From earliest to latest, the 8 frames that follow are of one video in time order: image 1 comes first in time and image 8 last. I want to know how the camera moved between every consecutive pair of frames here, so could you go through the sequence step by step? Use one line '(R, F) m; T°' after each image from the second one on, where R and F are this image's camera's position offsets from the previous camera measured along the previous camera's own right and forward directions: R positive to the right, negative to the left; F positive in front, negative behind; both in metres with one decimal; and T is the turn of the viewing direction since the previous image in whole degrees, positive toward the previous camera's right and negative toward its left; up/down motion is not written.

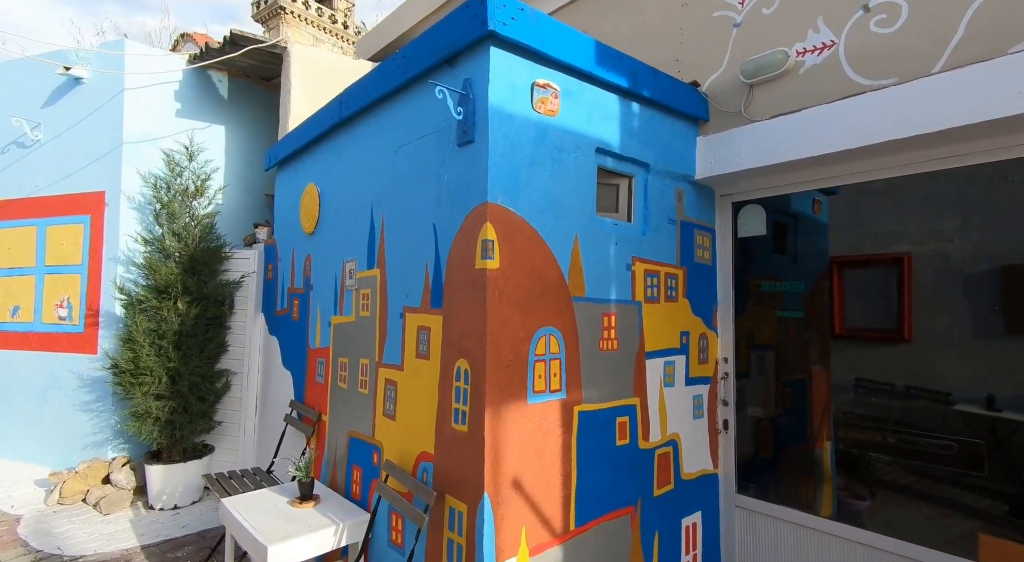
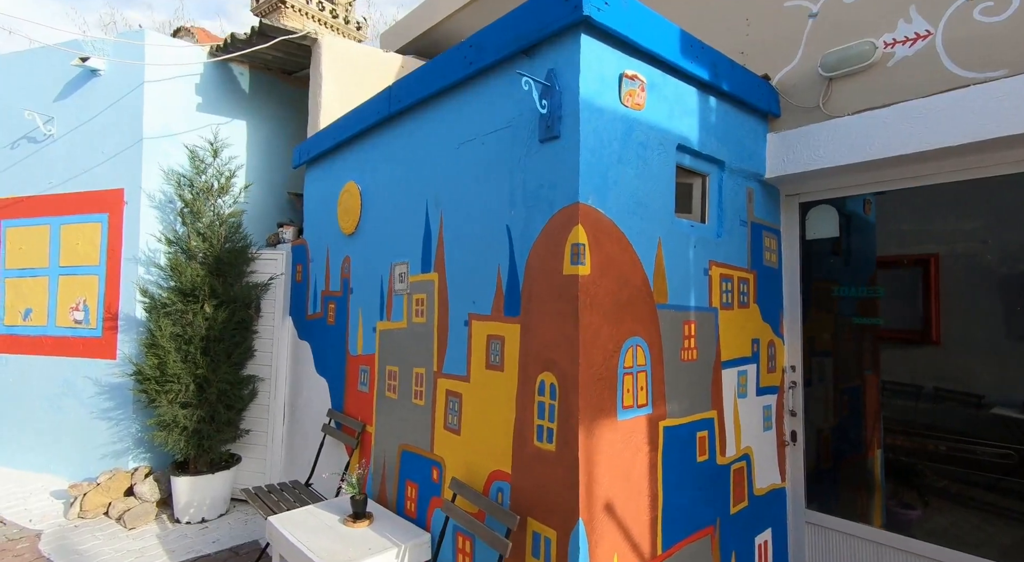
(-0.4, +0.2) m; +1°
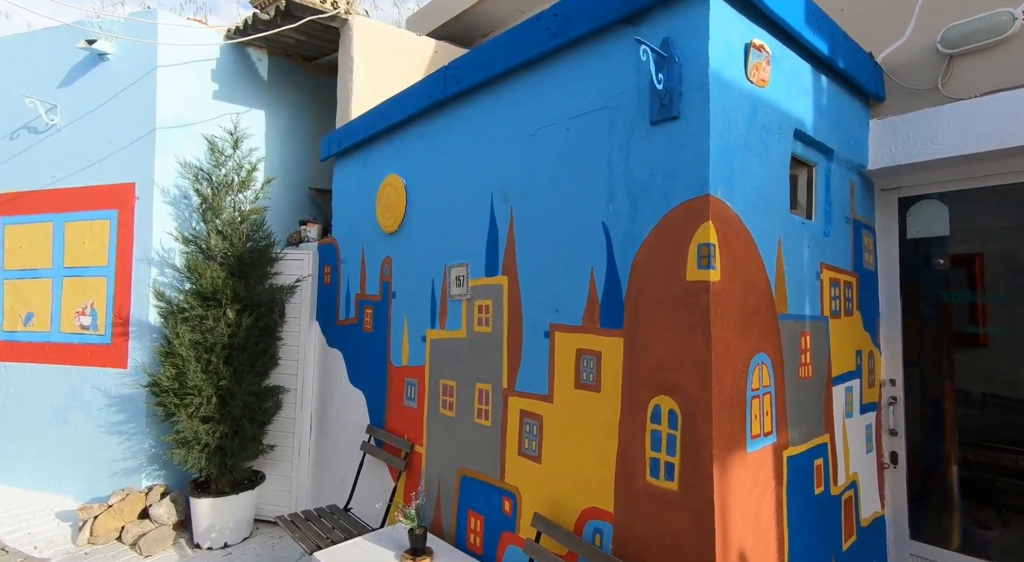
(-0.4, +0.4) m; 0°
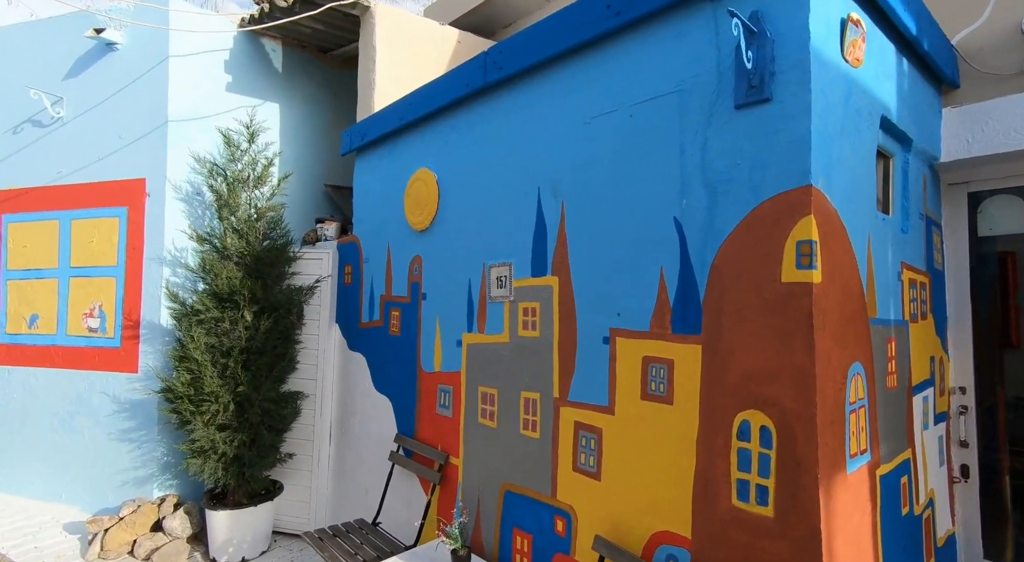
(-0.2, +0.2) m; 0°
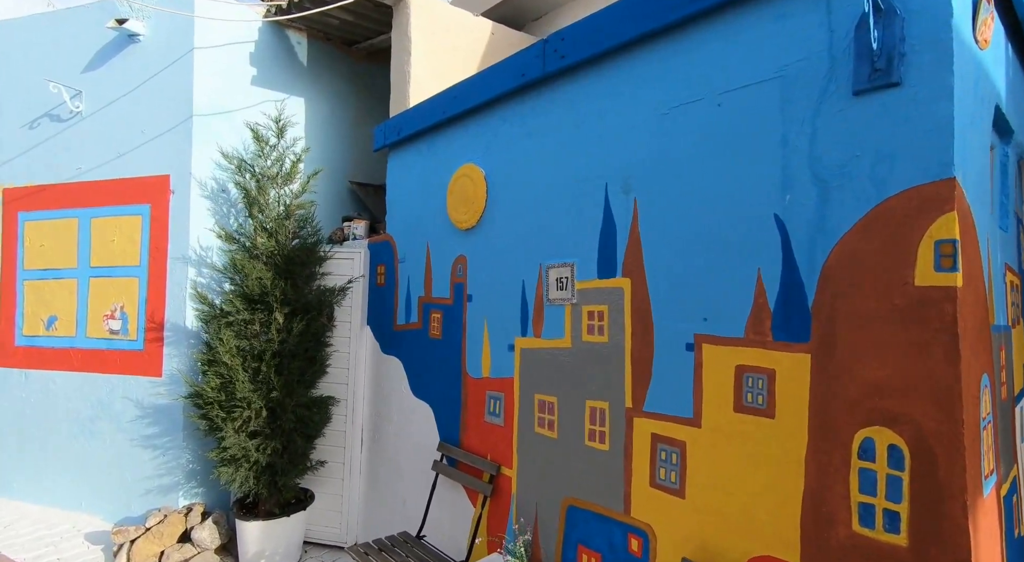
(-0.3, +0.2) m; 0°
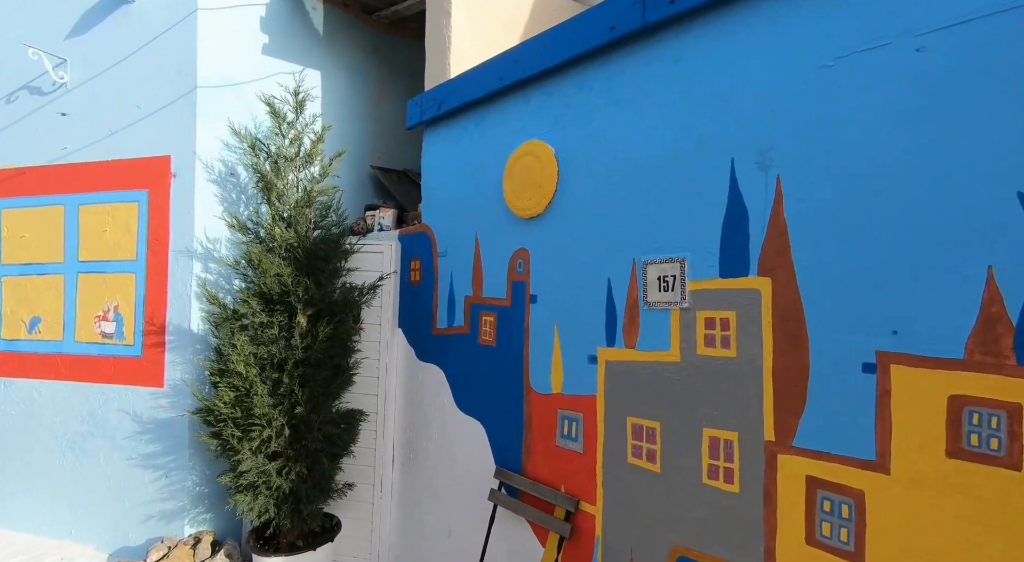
(-0.4, +0.6) m; +1°
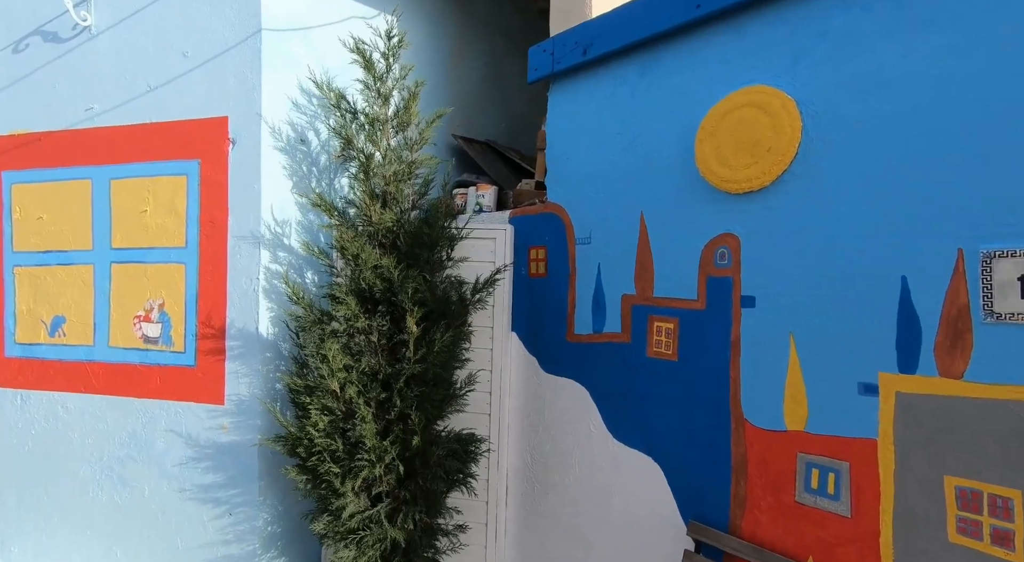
(-0.8, +0.8) m; 0°
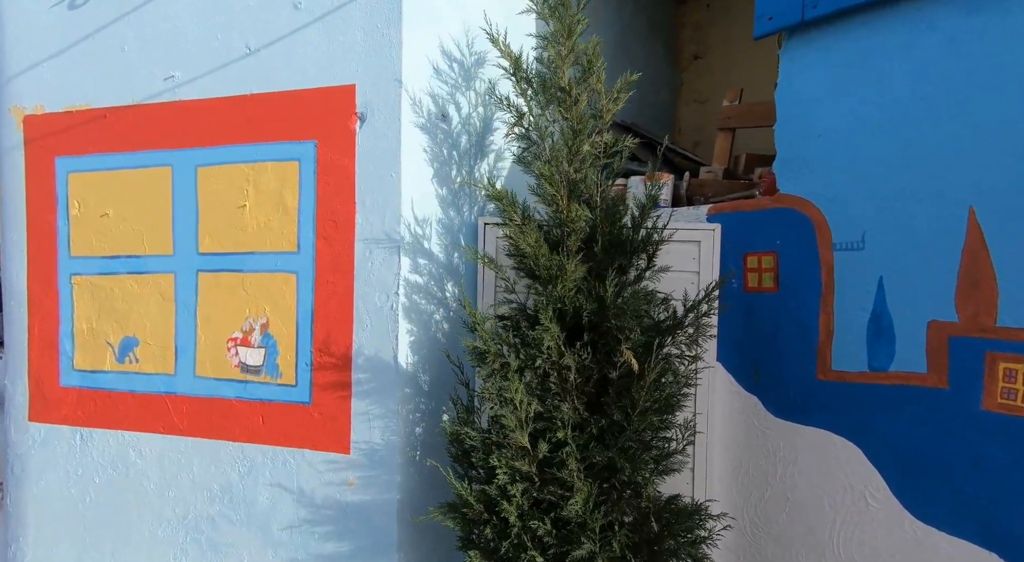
(-0.9, +0.8) m; -1°
